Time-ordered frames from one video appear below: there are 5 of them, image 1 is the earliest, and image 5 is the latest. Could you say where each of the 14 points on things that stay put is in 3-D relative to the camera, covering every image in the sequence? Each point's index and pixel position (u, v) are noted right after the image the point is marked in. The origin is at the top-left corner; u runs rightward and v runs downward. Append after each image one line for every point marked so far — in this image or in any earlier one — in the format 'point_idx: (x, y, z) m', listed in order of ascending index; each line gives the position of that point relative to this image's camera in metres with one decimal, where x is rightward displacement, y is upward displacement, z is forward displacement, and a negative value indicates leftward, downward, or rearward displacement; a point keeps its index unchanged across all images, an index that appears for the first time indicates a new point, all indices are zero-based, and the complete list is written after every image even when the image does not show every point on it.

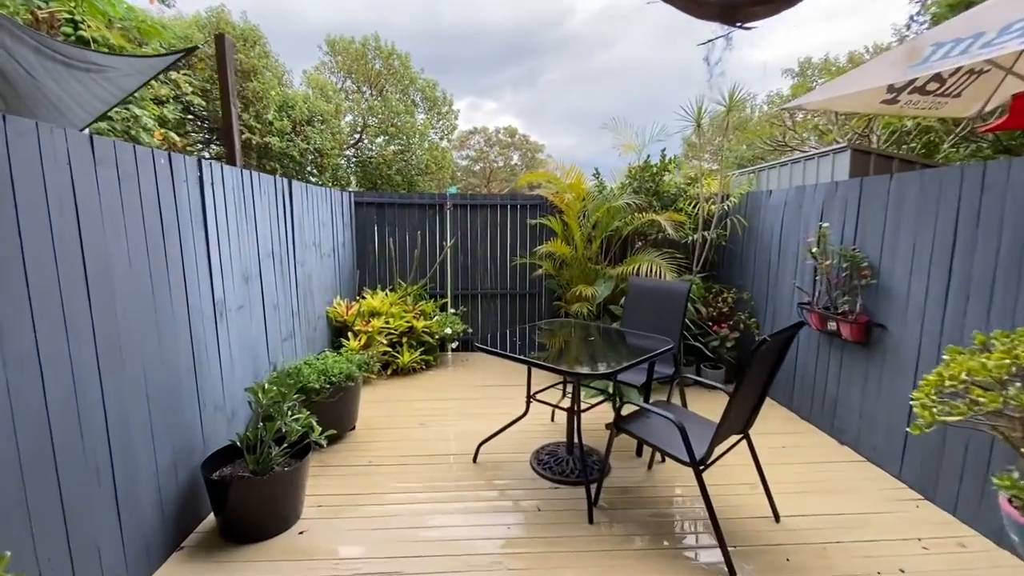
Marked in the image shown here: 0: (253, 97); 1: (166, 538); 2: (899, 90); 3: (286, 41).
0: (-4.7, +3.5, +8.8) m
1: (-1.4, -1.0, +2.0) m
2: (+2.3, +1.2, +2.9) m
3: (-5.1, +5.5, +10.9) m
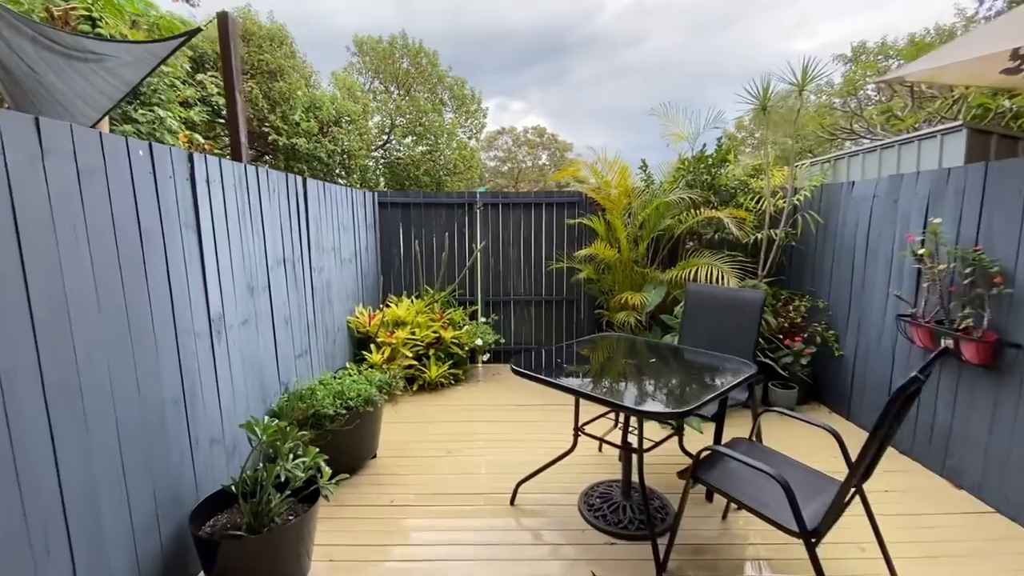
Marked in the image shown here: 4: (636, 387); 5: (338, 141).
0: (-4.2, +3.4, +8.6) m
1: (-1.2, -1.1, +1.6) m
2: (+2.5, +1.2, +2.4) m
3: (-4.4, +5.5, +10.7) m
4: (+0.5, -0.4, +2.7) m
5: (-3.4, +2.9, +9.3) m
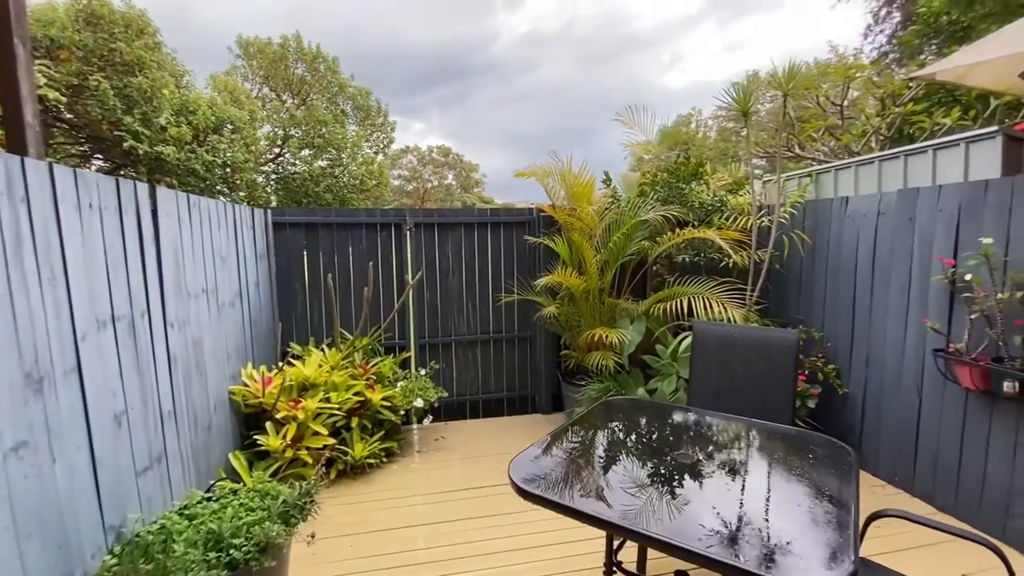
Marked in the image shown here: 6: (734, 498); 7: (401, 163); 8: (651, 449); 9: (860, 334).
0: (-5.5, +2.8, +7.0) m
1: (-1.1, -1.3, +0.6) m
2: (+2.4, +1.0, +2.1) m
3: (-6.2, +4.8, +9.1) m
4: (+0.4, -0.6, +2.0) m
5: (-4.8, +2.2, +7.9) m
6: (+0.6, -0.6, +1.5) m
7: (-3.3, +3.9, +14.7) m
8: (+0.5, -0.6, +1.9) m
9: (+2.0, -0.3, +2.8) m
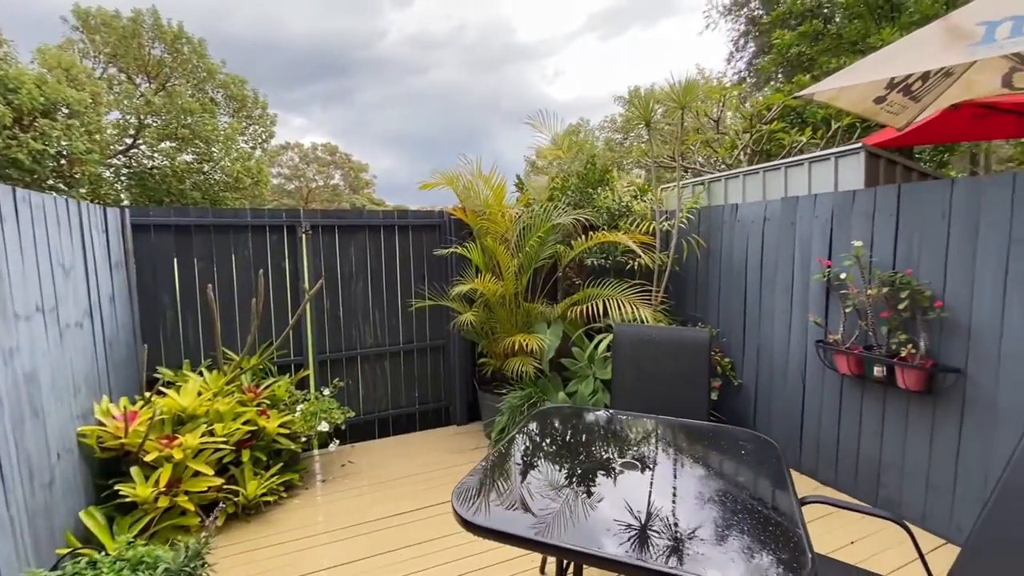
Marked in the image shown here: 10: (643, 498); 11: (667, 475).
0: (-6.8, +2.6, +5.6) m
1: (-1.0, -1.3, +0.2) m
2: (+2.0, +1.1, +2.5) m
3: (-8.0, +4.5, +7.5) m
4: (+0.1, -0.6, +1.9) m
5: (-6.3, +2.0, +6.6) m
6: (+0.5, -0.7, +1.5) m
7: (-6.3, +3.7, +13.6) m
8: (+0.2, -0.6, +1.9) m
9: (+1.5, -0.3, +3.1) m
10: (+0.4, -0.7, +1.5) m
11: (+0.5, -0.6, +1.7) m
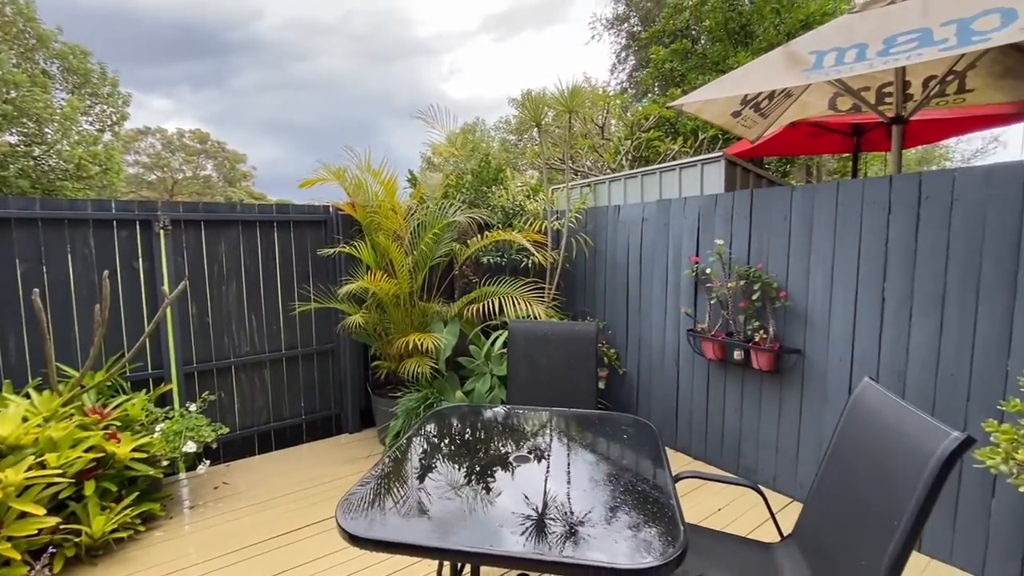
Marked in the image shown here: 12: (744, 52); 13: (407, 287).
0: (-7.9, +2.5, +4.0) m
1: (-1.0, -1.3, 0.0) m
2: (+1.4, +1.1, +2.8) m
3: (-9.5, +4.4, +5.6) m
4: (-0.3, -0.6, +1.9) m
5: (-7.6, +1.9, +5.1) m
6: (+0.1, -0.6, +1.6) m
7: (-9.1, +3.6, +12.0) m
8: (-0.2, -0.6, +1.8) m
9: (+0.8, -0.2, +3.3) m
10: (+0.1, -0.6, +1.5) m
11: (+0.2, -0.6, +1.7) m
12: (+2.7, +2.7, +5.6) m
13: (-0.7, 0.0, +3.1) m
